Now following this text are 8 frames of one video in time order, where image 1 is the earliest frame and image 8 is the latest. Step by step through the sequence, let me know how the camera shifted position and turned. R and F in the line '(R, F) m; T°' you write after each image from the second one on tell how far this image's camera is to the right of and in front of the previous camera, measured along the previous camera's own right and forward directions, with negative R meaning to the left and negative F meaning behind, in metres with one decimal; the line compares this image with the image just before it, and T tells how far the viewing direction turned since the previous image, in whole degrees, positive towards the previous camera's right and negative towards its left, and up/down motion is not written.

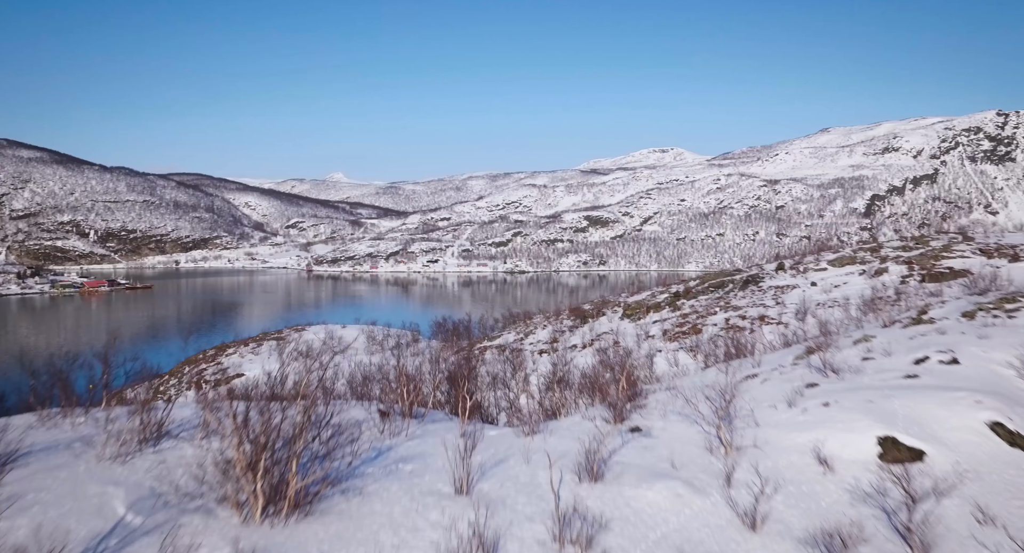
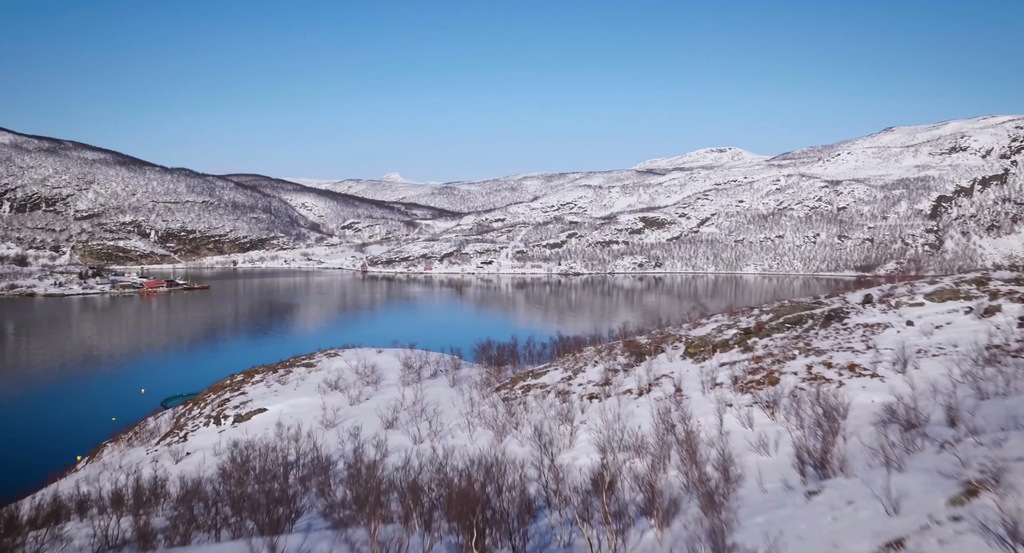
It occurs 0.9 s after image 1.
(+0.1, +1.1) m; -4°
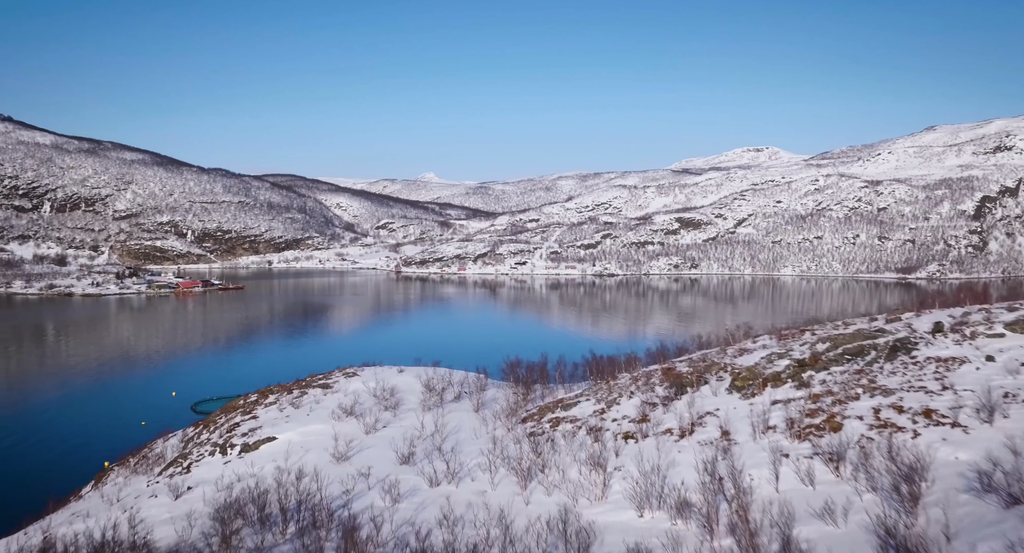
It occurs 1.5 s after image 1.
(+0.1, +0.8) m; -3°
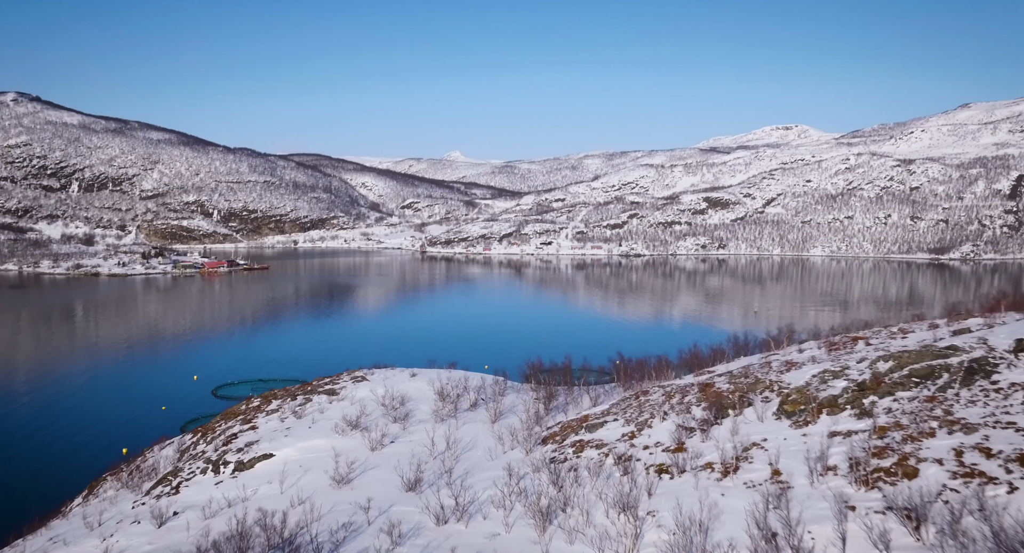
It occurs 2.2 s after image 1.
(+0.1, +0.9) m; -2°
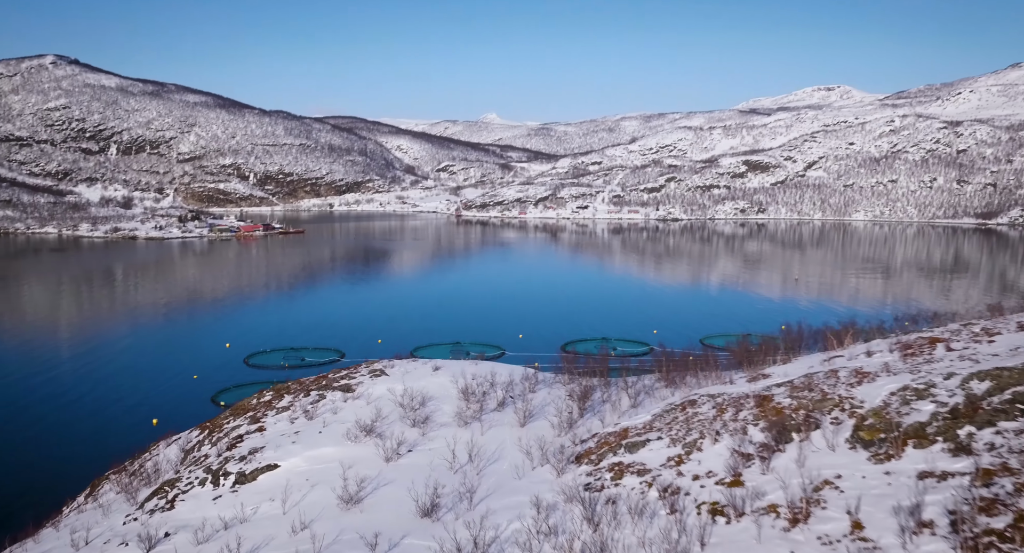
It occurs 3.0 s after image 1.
(0.0, +1.0) m; -3°
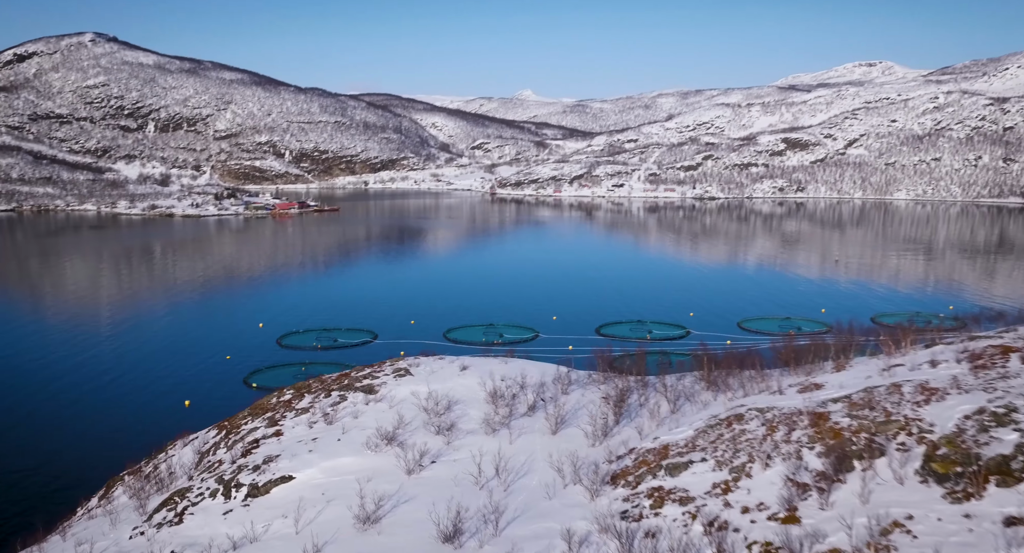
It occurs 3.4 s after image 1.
(0.0, +0.6) m; -3°
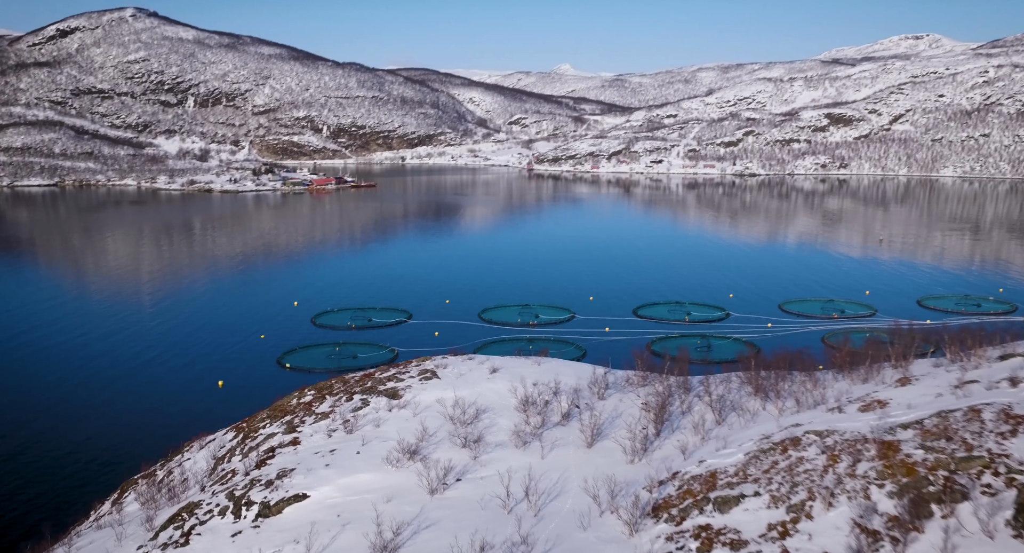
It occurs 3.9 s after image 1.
(0.0, +0.6) m; -3°
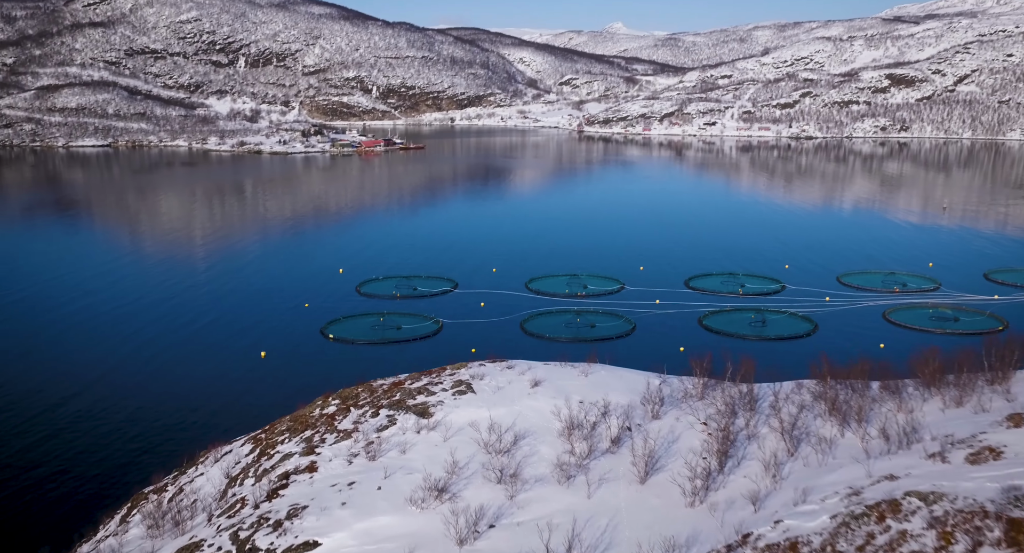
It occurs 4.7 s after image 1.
(0.0, +1.0) m; -4°
